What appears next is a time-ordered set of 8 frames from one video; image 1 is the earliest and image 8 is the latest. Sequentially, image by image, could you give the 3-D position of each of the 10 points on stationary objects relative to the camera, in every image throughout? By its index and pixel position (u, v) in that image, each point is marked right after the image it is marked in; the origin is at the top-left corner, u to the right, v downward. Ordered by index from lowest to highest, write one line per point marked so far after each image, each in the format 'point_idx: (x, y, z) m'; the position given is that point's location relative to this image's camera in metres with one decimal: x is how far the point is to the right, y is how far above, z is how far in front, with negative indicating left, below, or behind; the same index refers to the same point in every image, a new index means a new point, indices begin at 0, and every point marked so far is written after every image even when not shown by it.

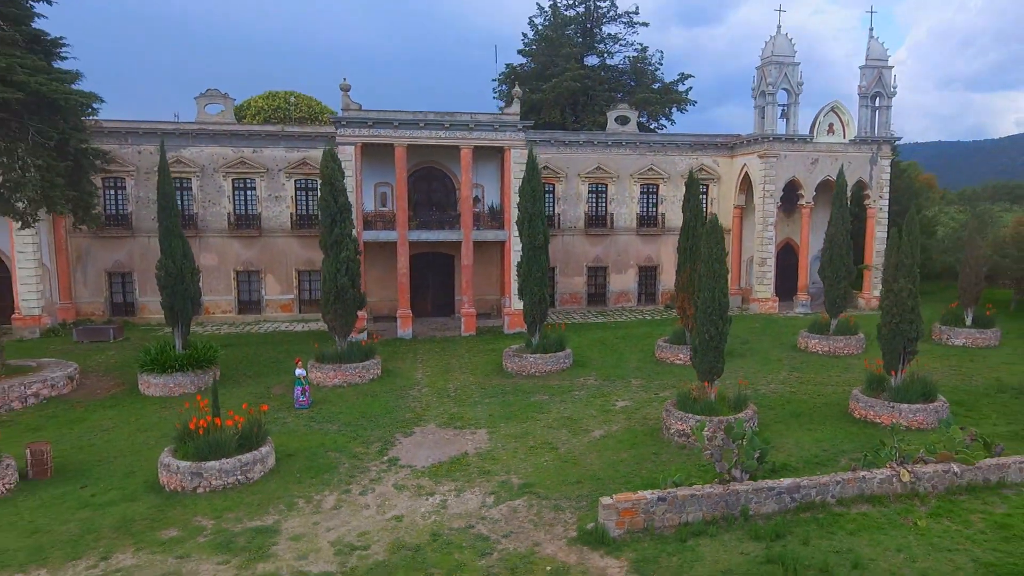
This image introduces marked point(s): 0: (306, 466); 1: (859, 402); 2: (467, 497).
0: (-2.9, -2.6, +10.7) m
1: (+5.5, -1.8, +11.9) m
2: (-0.6, -2.7, +9.7) m
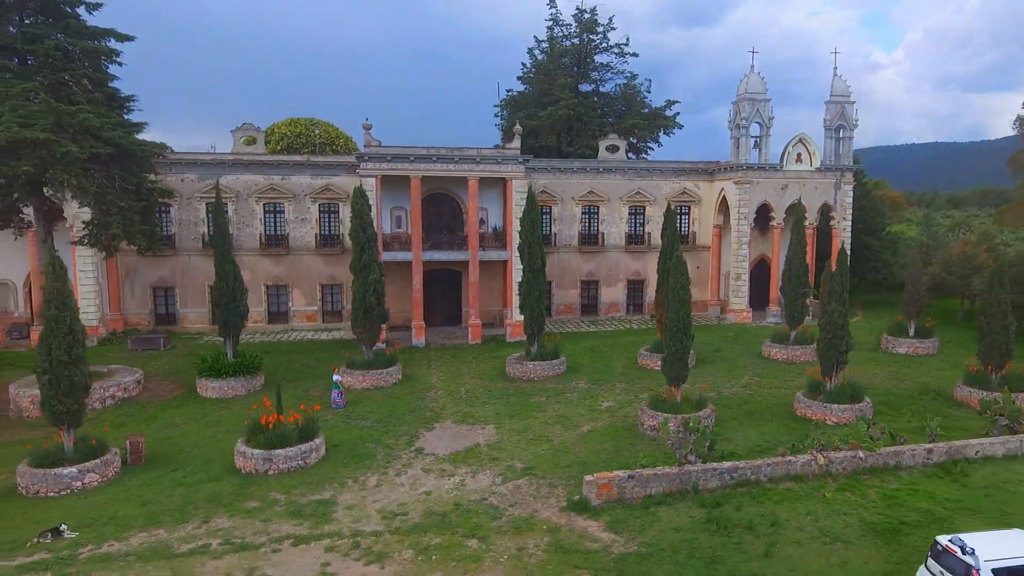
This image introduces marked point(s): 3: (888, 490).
0: (-2.9, -3.0, +13.3) m
1: (+5.6, -2.2, +14.5) m
2: (-0.5, -3.1, +12.2) m
3: (+5.7, -3.0, +11.1) m
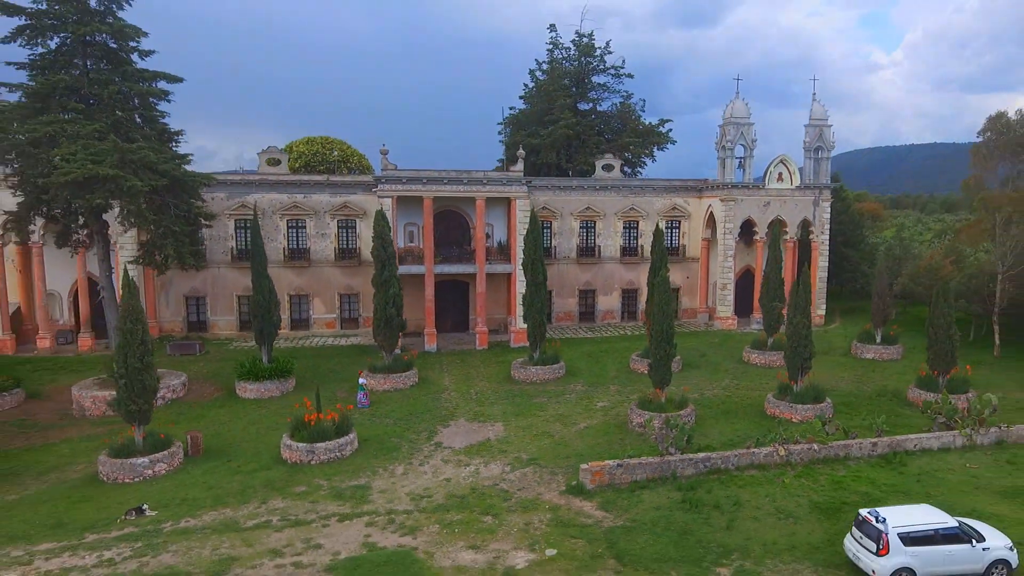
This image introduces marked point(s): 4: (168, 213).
0: (-2.7, -3.3, +15.3) m
1: (+5.7, -2.6, +16.5) m
2: (-0.4, -3.4, +14.3) m
3: (+5.8, -3.3, +13.2) m
4: (-8.2, +1.8, +17.9) m
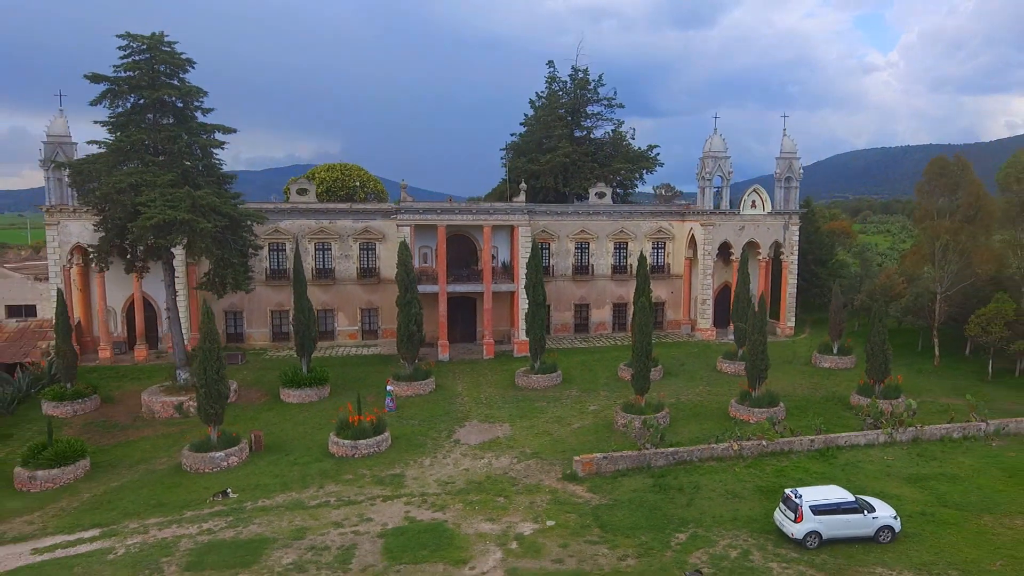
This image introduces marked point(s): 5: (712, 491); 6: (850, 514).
0: (-2.6, -3.9, +18.6) m
1: (+5.9, -3.2, +19.8) m
2: (-0.2, -4.0, +17.6) m
3: (+5.9, -3.9, +16.5) m
4: (-8.1, +1.2, +21.1) m
5: (+4.1, -4.1, +15.2) m
6: (+5.9, -3.9, +12.8) m
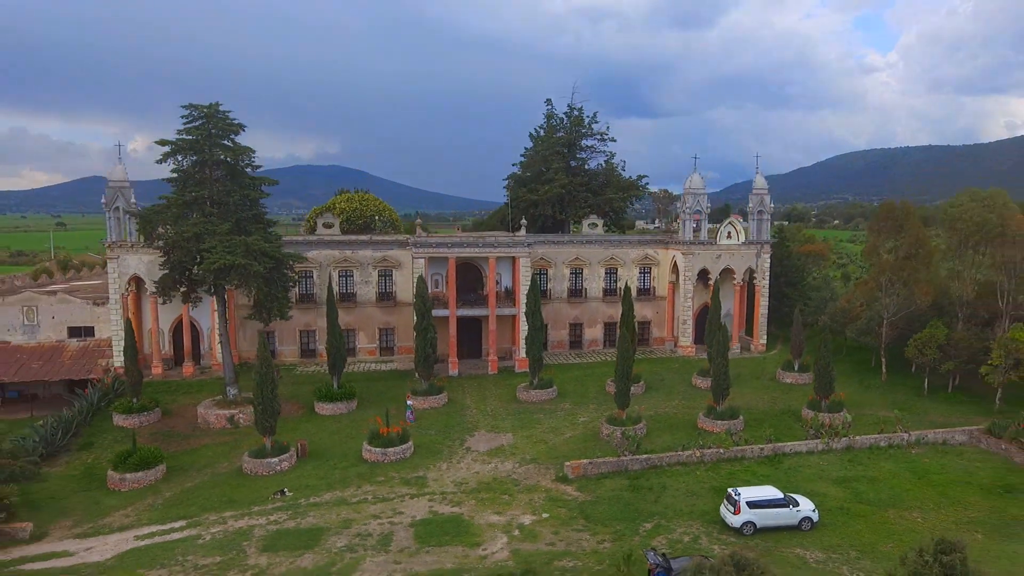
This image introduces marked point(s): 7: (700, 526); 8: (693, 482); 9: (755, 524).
0: (-2.5, -4.9, +22.3) m
1: (+5.9, -4.2, +23.5) m
2: (-0.2, -5.0, +21.3) m
3: (+6.0, -4.9, +20.2) m
4: (-8.0, +0.2, +24.8) m
5: (+4.2, -5.1, +18.9) m
6: (+6.0, -4.9, +16.5) m
7: (+4.3, -5.4, +16.8) m
8: (+4.7, -5.1, +19.4) m
9: (+5.4, -5.2, +16.3) m
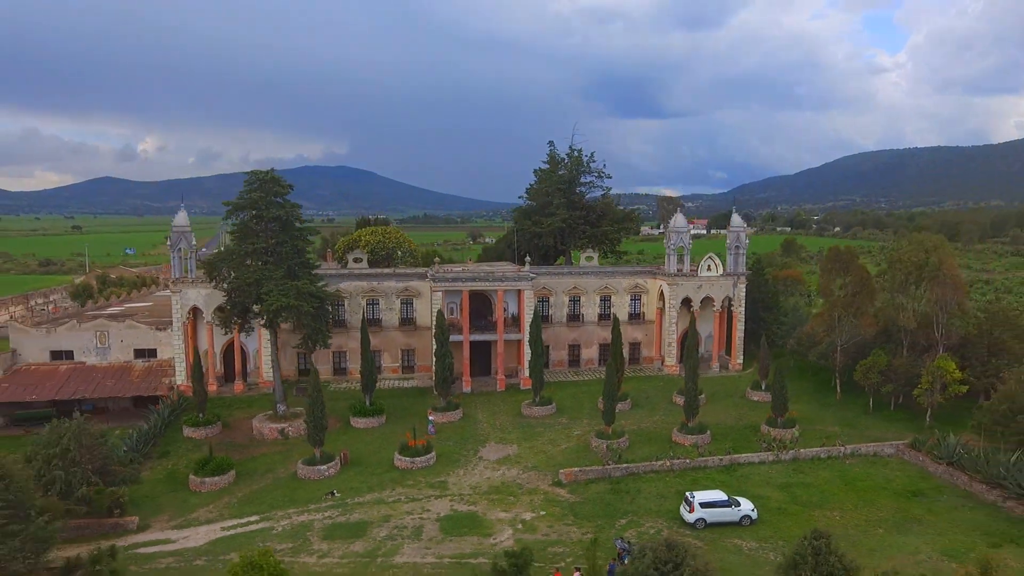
0: (-2.3, -6.3, +27.0) m
1: (+6.1, -5.5, +28.2) m
2: (0.0, -6.4, +26.0) m
3: (+6.2, -6.3, +24.8) m
4: (-7.8, -1.1, +29.6) m
5: (+4.3, -6.5, +23.6) m
6: (+6.1, -6.3, +21.2) m
7: (+4.4, -6.8, +21.5) m
8: (+4.9, -6.4, +24.0) m
9: (+5.5, -6.6, +21.0) m
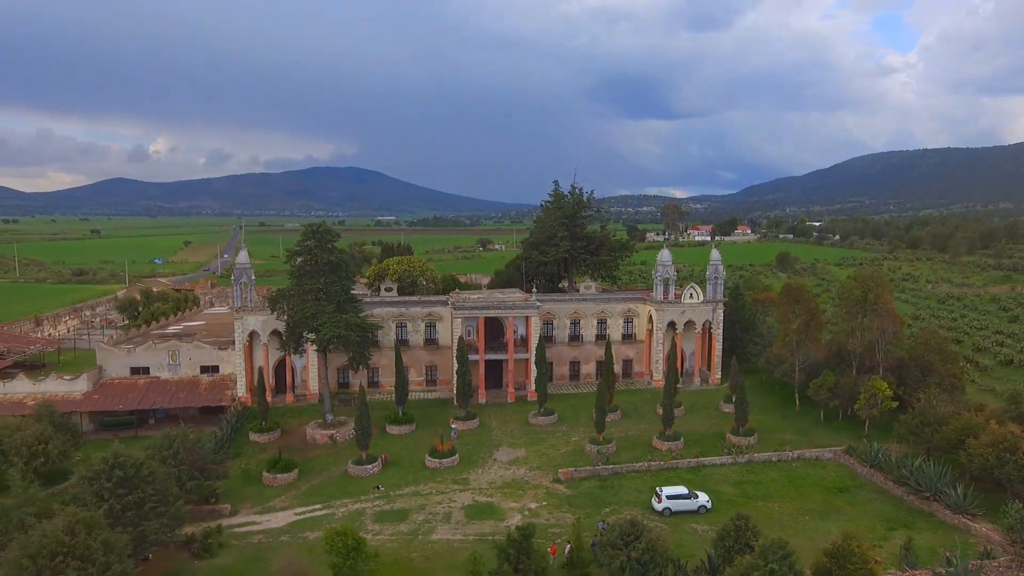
0: (-2.0, -7.8, +33.3) m
1: (+6.5, -7.0, +34.3) m
2: (+0.4, -7.9, +32.2) m
3: (+6.5, -7.8, +31.0) m
4: (-7.4, -2.6, +35.9) m
5: (+4.6, -8.0, +29.7) m
6: (+6.4, -7.8, +27.3) m
7: (+4.7, -8.3, +27.6) m
8: (+5.2, -7.9, +30.2) m
9: (+5.8, -8.1, +27.1) m
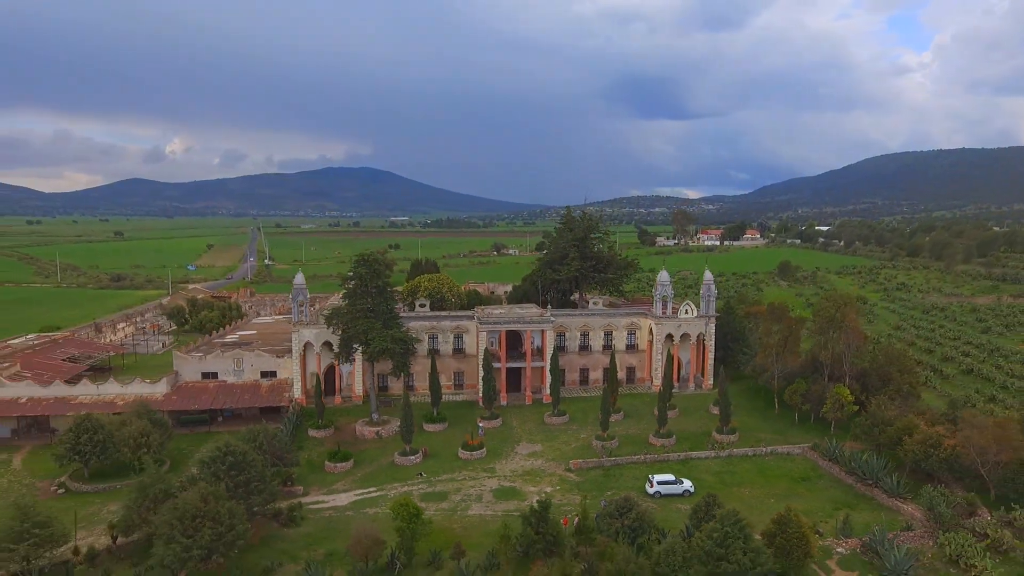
0: (-1.0, -8.9, +39.7) m
1: (+7.5, -8.2, +40.7) m
2: (+1.4, -9.0, +38.6) m
3: (+7.5, -9.0, +37.3) m
4: (-6.3, -3.7, +42.5) m
5: (+5.6, -9.2, +36.1) m
6: (+7.3, -8.9, +33.7) m
7: (+5.6, -9.4, +34.0) m
8: (+6.2, -9.1, +36.5) m
9: (+6.7, -9.2, +33.5) m
